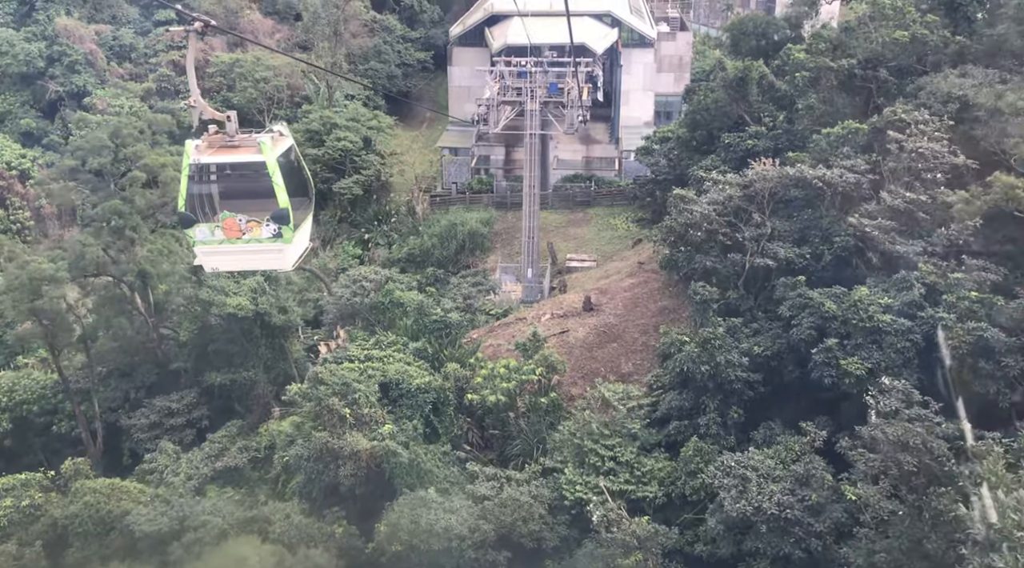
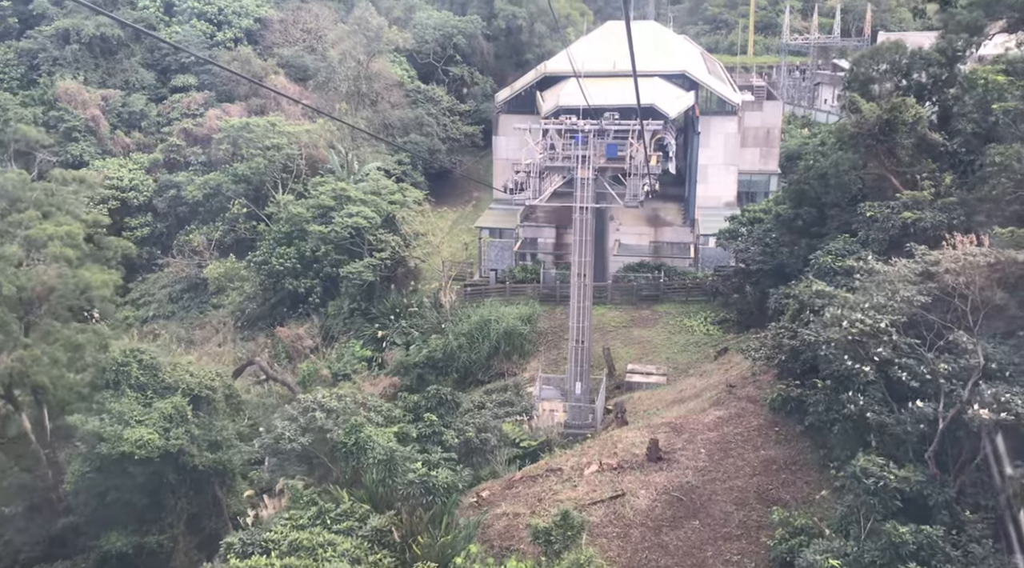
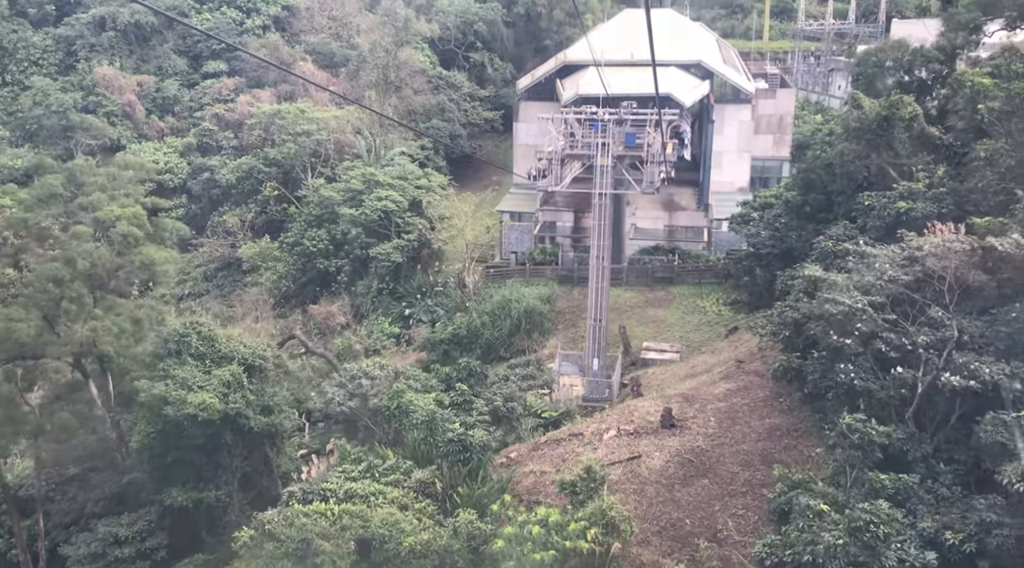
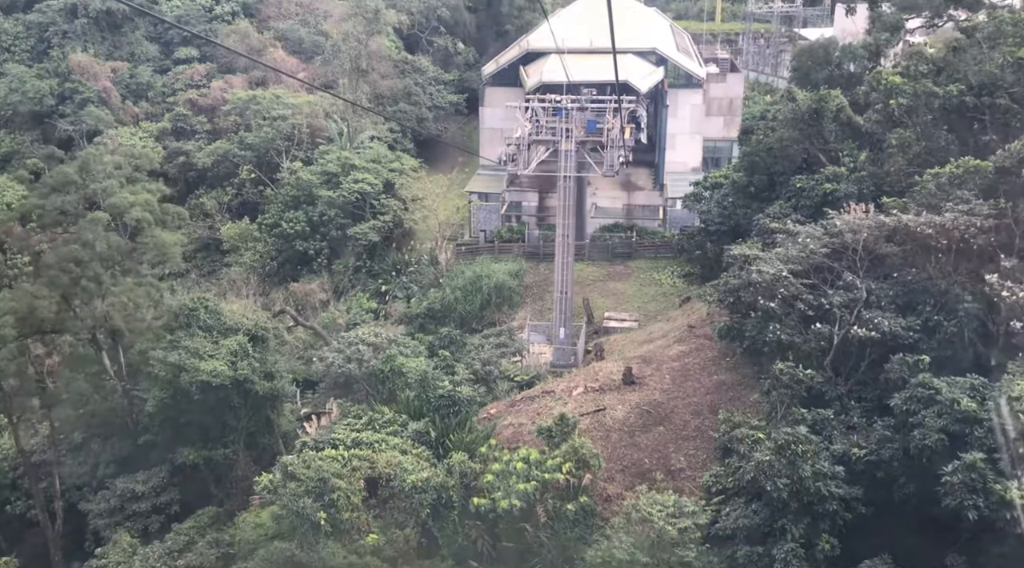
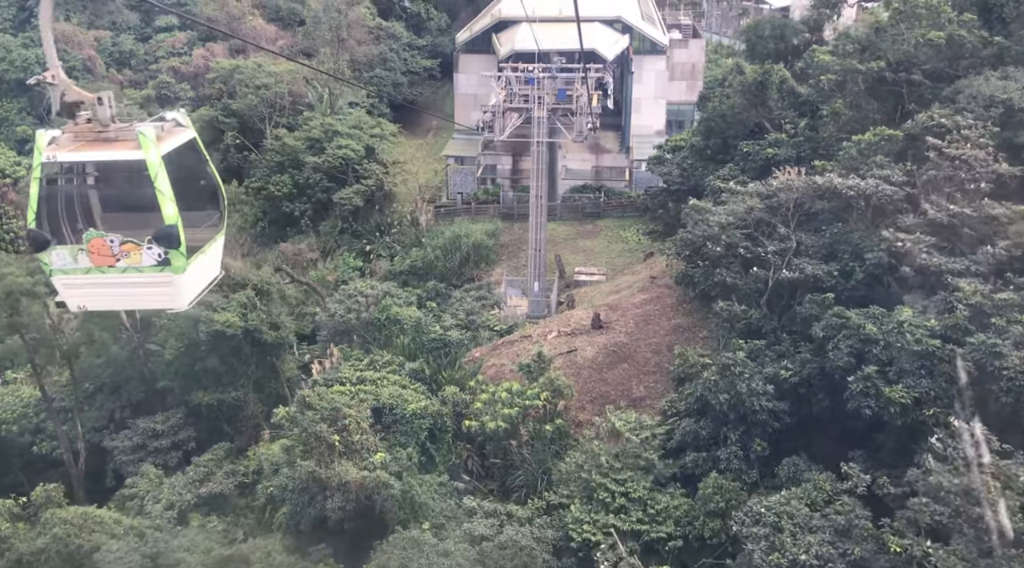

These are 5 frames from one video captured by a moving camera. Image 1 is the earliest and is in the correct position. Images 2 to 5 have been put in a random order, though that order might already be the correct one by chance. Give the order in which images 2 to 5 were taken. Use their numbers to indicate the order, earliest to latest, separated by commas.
5, 4, 3, 2
